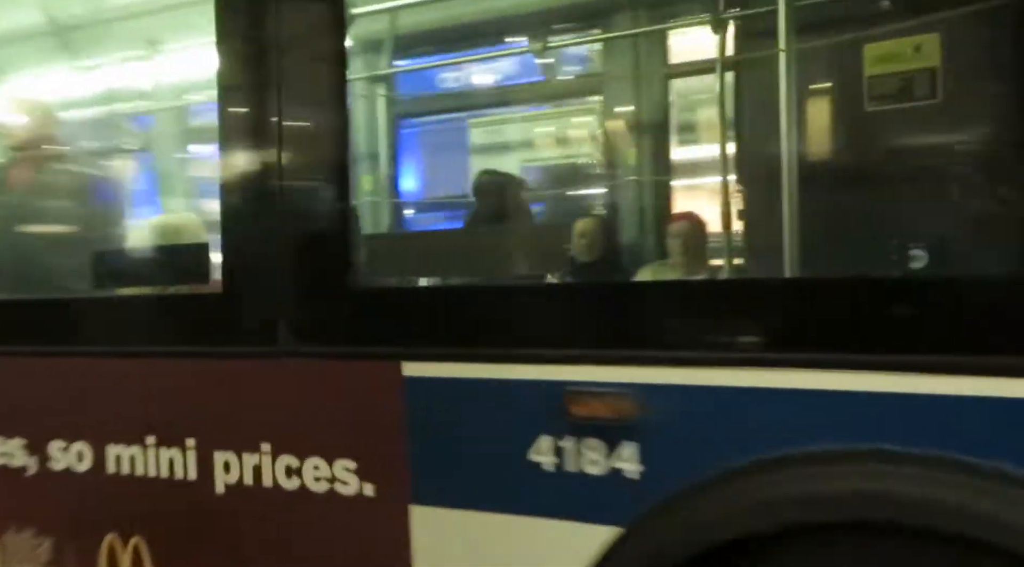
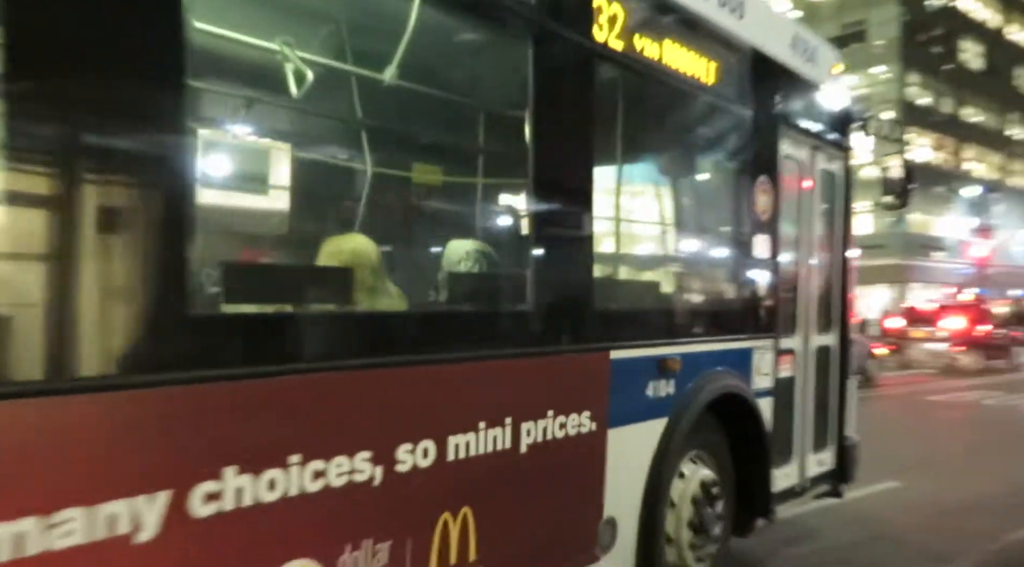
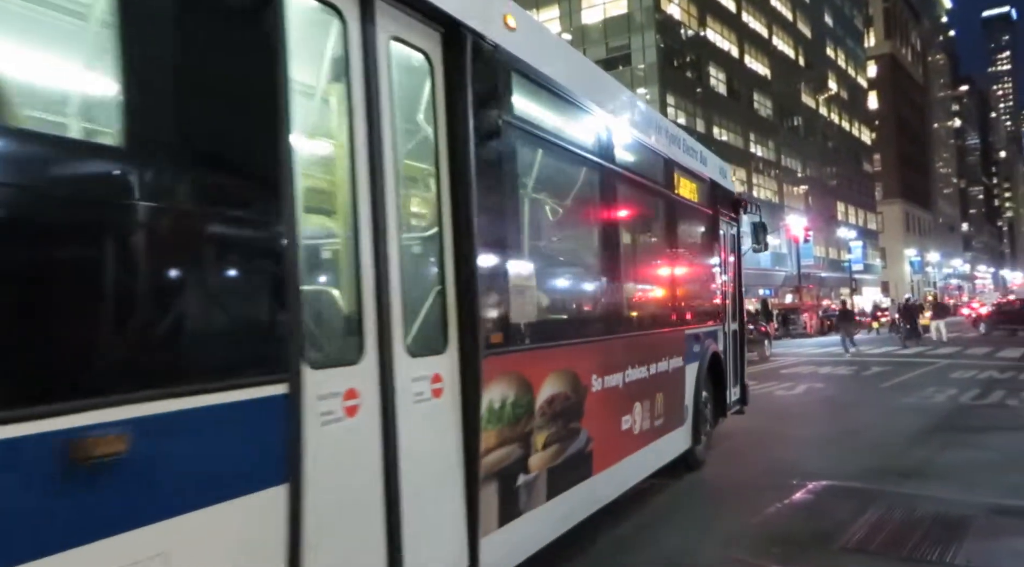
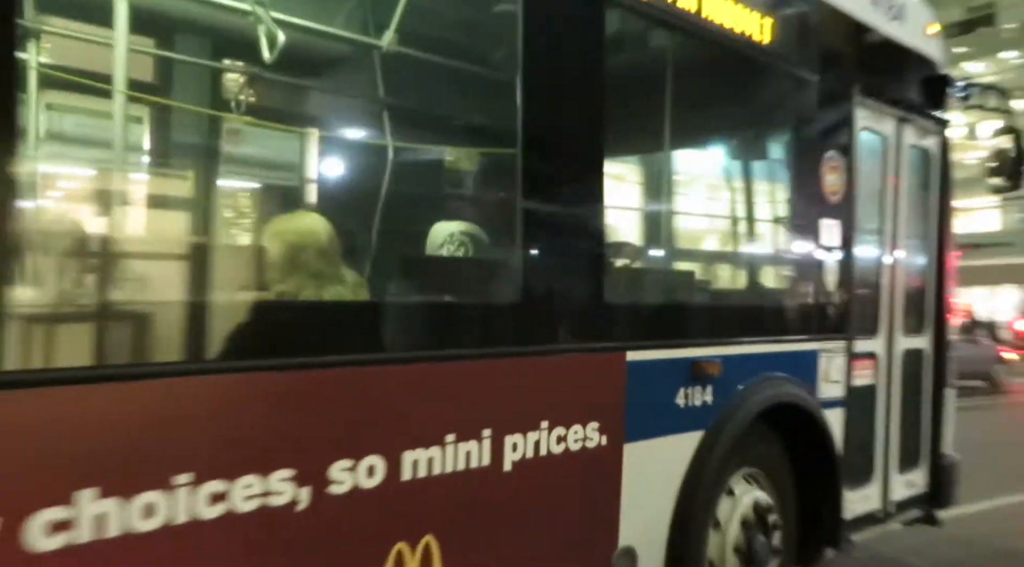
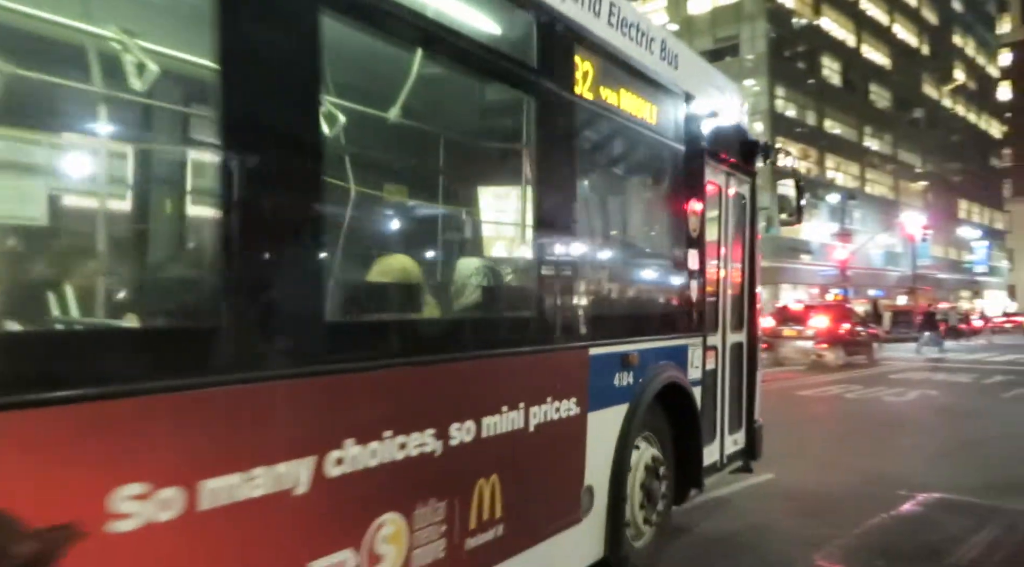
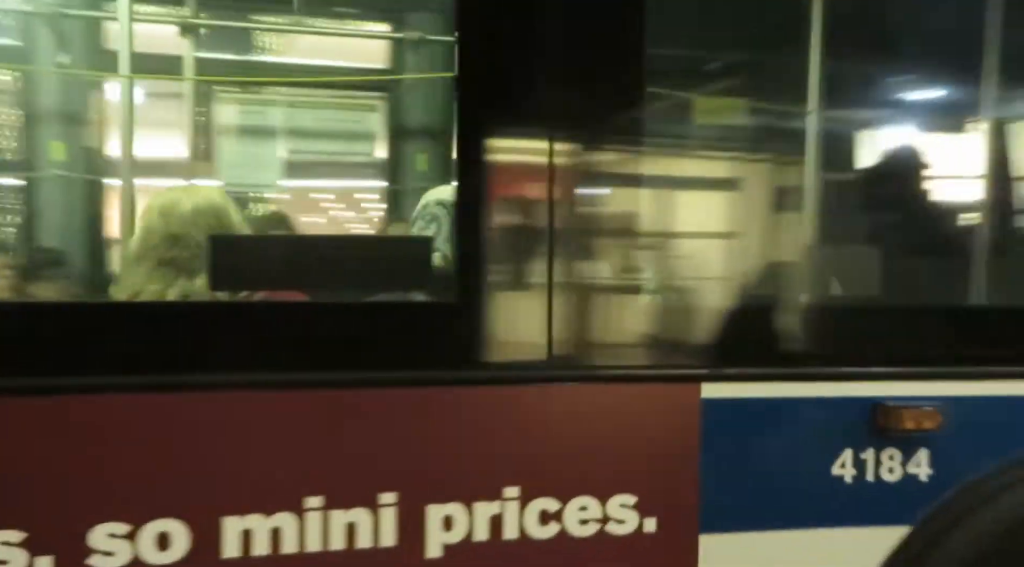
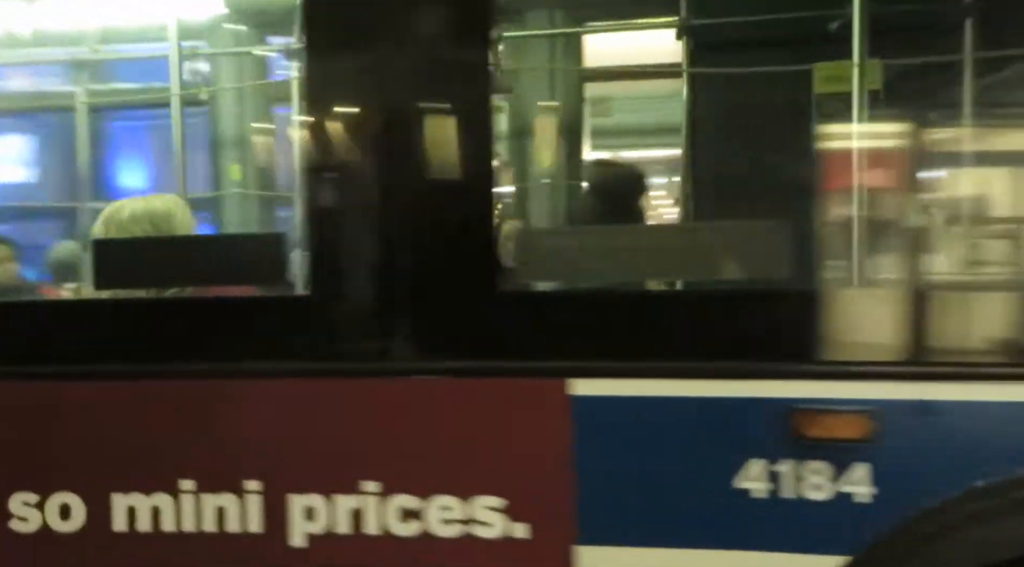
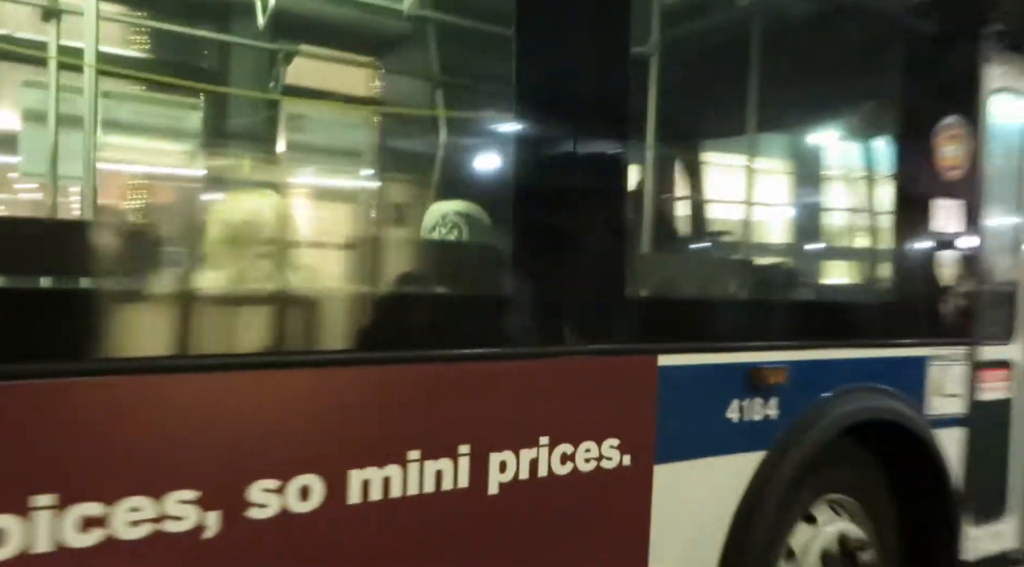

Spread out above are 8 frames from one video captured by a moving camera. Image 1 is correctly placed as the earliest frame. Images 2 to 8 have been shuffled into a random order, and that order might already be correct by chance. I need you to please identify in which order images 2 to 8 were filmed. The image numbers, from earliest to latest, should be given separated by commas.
7, 6, 8, 4, 2, 5, 3
